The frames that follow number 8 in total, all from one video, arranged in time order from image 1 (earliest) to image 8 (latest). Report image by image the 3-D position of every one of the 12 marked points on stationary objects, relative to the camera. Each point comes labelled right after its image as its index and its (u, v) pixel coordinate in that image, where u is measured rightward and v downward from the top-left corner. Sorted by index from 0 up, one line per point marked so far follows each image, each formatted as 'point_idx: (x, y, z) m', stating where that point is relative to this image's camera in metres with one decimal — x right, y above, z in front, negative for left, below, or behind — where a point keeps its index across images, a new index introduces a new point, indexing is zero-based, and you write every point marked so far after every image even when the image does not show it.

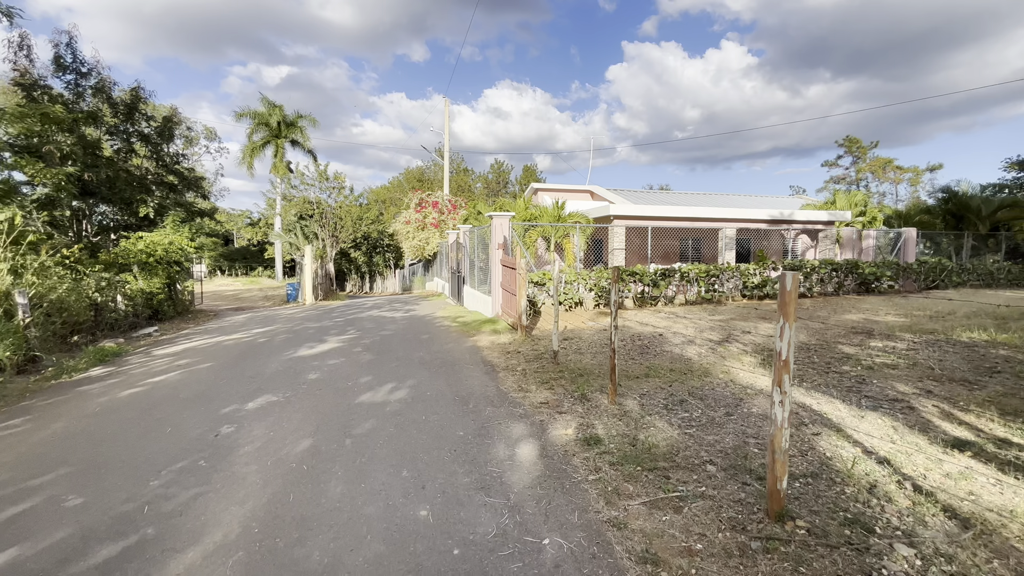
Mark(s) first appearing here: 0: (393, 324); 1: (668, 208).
0: (-2.8, -0.9, +11.0) m
1: (+4.7, +2.4, +13.8) m
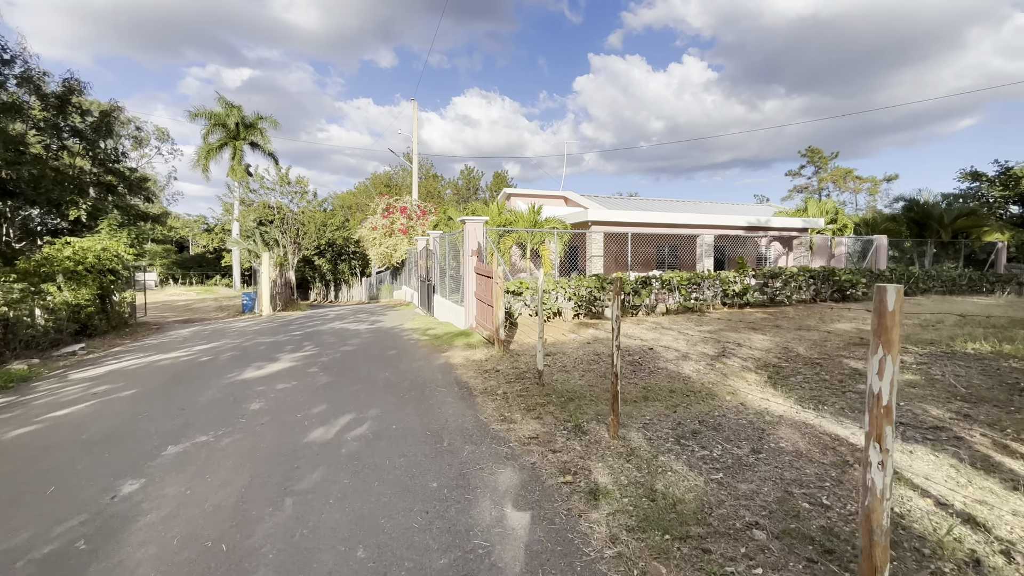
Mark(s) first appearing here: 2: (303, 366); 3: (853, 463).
0: (-3.4, -1.1, +10.1) m
1: (+4.0, +2.2, +13.4) m
2: (-3.1, -1.2, +7.0) m
3: (+2.2, -1.1, +3.0) m
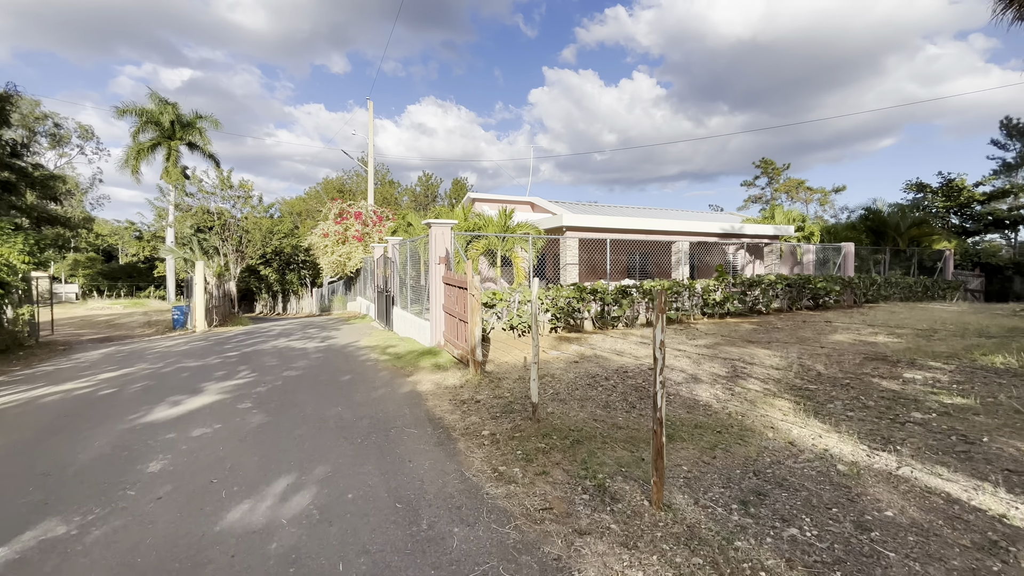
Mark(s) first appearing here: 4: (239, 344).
0: (-3.9, -1.3, +8.7) m
1: (+3.1, +1.9, +12.7) m
2: (-3.4, -1.4, +5.6) m
3: (+2.3, -1.2, +2.2) m
4: (-6.9, -1.4, +11.7) m
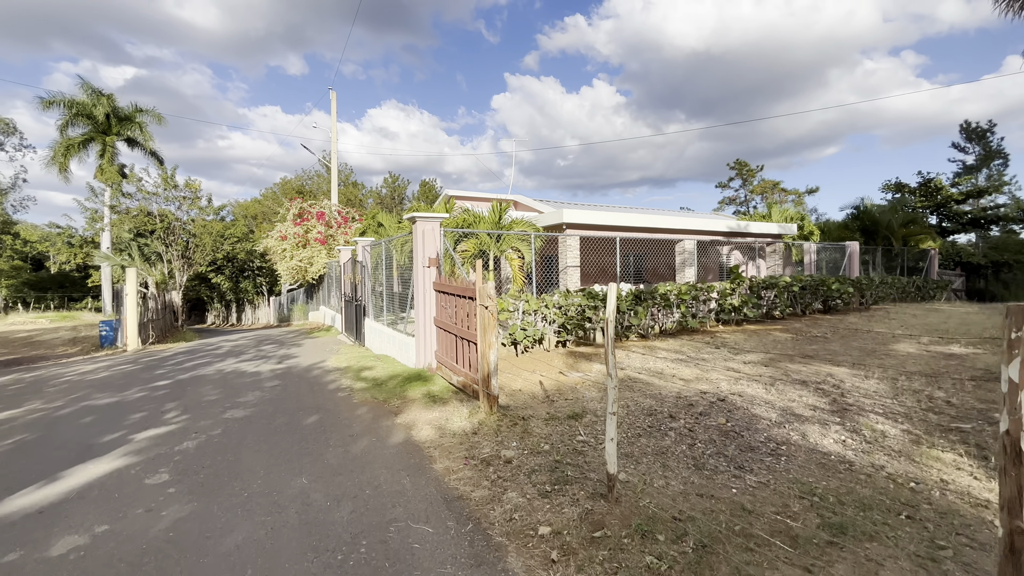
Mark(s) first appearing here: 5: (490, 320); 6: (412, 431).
0: (-3.8, -1.5, +6.9) m
1: (+2.8, +1.8, +11.4) m
2: (-3.1, -1.5, +3.8) m
3: (+2.9, -1.2, +0.8) m
4: (-7.1, -1.7, +9.7) m
5: (-0.2, -0.3, +4.8) m
6: (-1.0, -1.4, +4.6) m
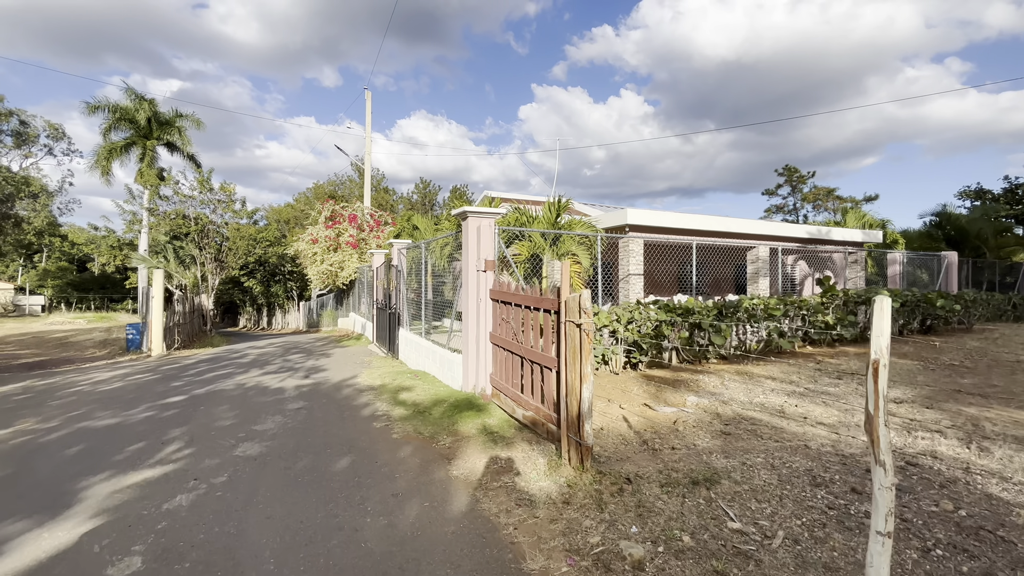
0: (-3.0, -1.6, +5.8) m
1: (+4.0, +1.5, +10.0) m
2: (-2.4, -1.5, +2.7) m
3: (+3.4, -1.3, -0.6) m
4: (-6.1, -1.7, +8.8) m
5: (+0.5, -0.4, +3.6) m
6: (-0.3, -1.5, +3.4) m
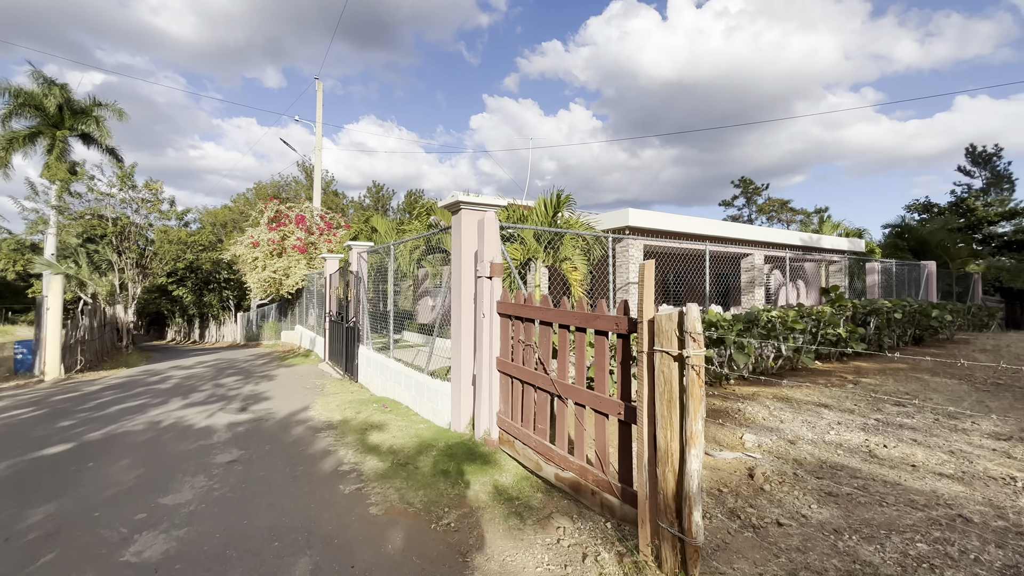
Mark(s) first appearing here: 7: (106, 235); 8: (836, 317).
0: (-2.9, -1.7, +4.2) m
1: (+3.6, +1.3, +9.2) m
2: (-2.0, -1.5, +1.2) m
3: (+4.2, -1.3, -1.4) m
4: (-6.2, -1.9, +6.9) m
5: (+0.8, -0.5, +2.4) m
6: (+0.1, -1.6, +2.1) m
7: (-15.4, +2.1, +17.3) m
8: (+5.7, -0.5, +8.1) m
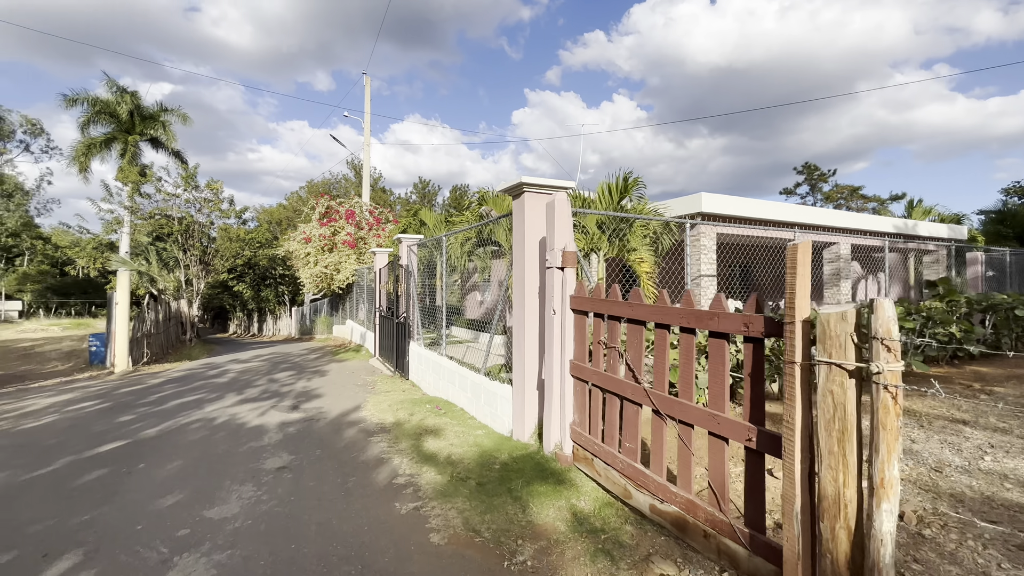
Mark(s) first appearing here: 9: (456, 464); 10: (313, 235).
0: (-2.3, -1.6, +4.0) m
1: (+4.6, +1.5, +8.3) m
2: (-1.6, -1.5, +0.9) m
3: (+4.2, -1.3, -2.3) m
4: (-5.4, -1.8, +6.9) m
5: (+1.3, -0.4, +1.8) m
6: (+0.5, -1.5, +1.6) m
7: (-13.6, +2.2, +18.1) m
8: (+6.6, -0.4, +7.0) m
9: (-0.5, -1.5, +4.0) m
10: (-7.2, +1.9, +16.7) m
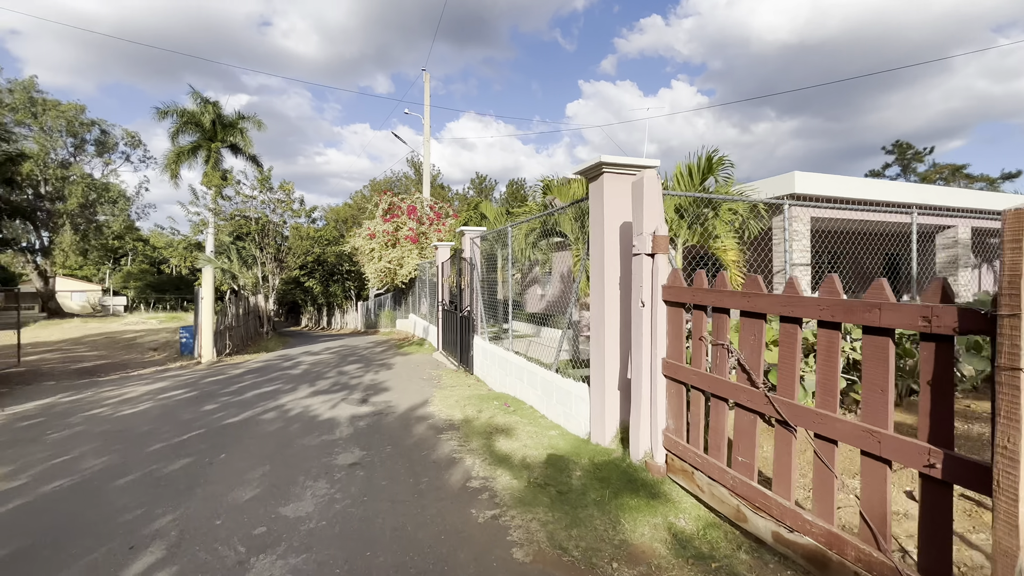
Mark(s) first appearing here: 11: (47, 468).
0: (-1.6, -1.5, +3.9) m
1: (+5.7, +1.6, +7.3) m
2: (-1.3, -1.5, +0.7) m
3: (+4.1, -1.3, -3.1) m
4: (-4.3, -1.7, +7.2) m
5: (+1.6, -0.4, +1.3) m
6: (+0.8, -1.5, +1.2) m
7: (-11.1, +2.4, +19.2) m
8: (+7.5, -0.2, +5.9) m
9: (+0.1, -1.5, +3.8) m
10: (-5.0, +2.1, +17.1) m
11: (-4.4, -1.7, +4.4) m
